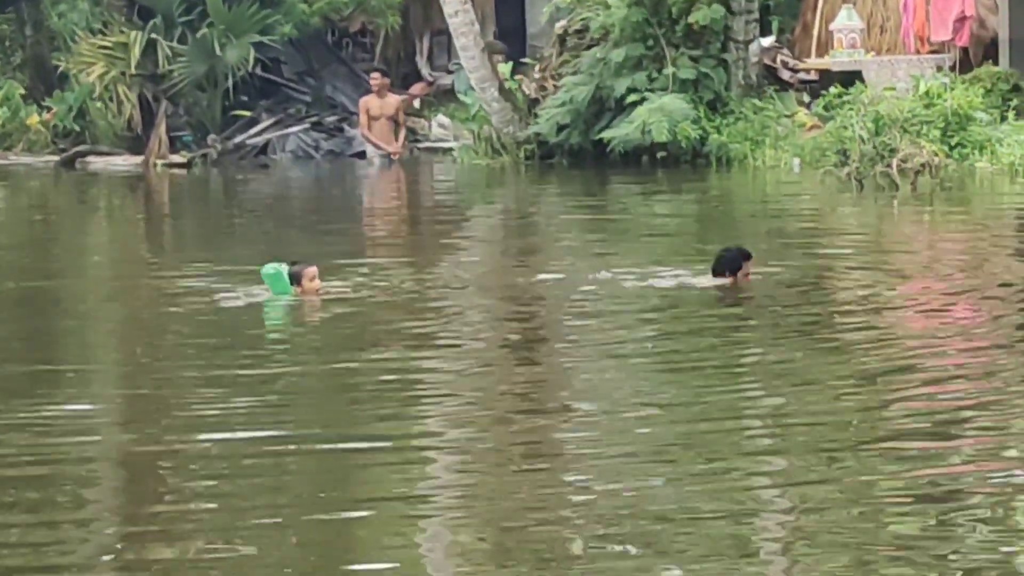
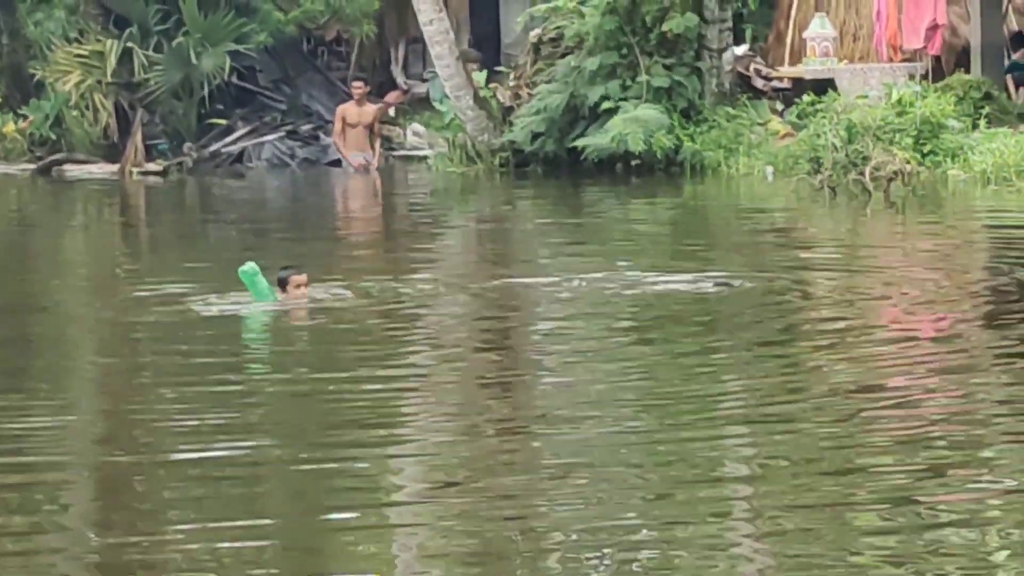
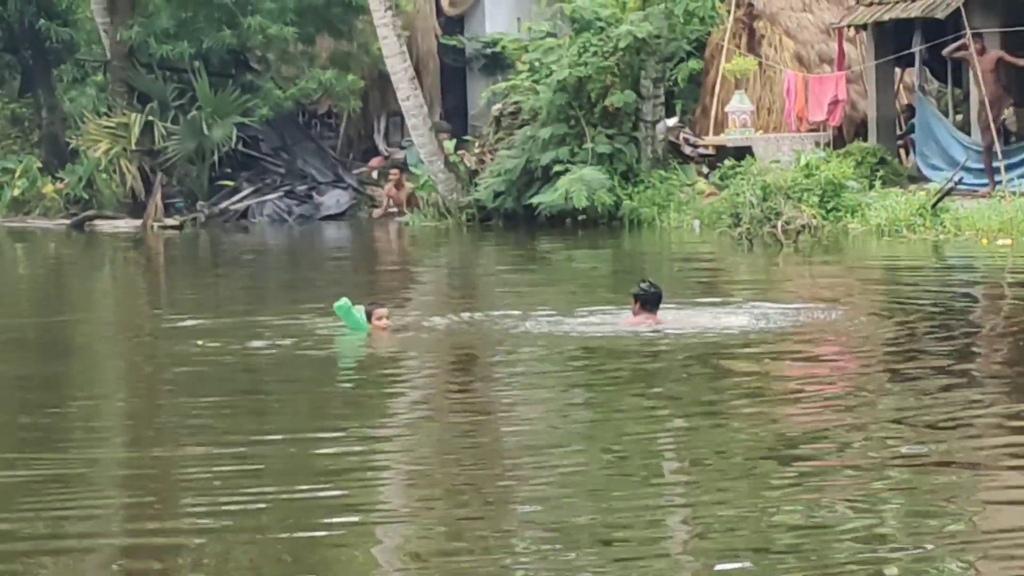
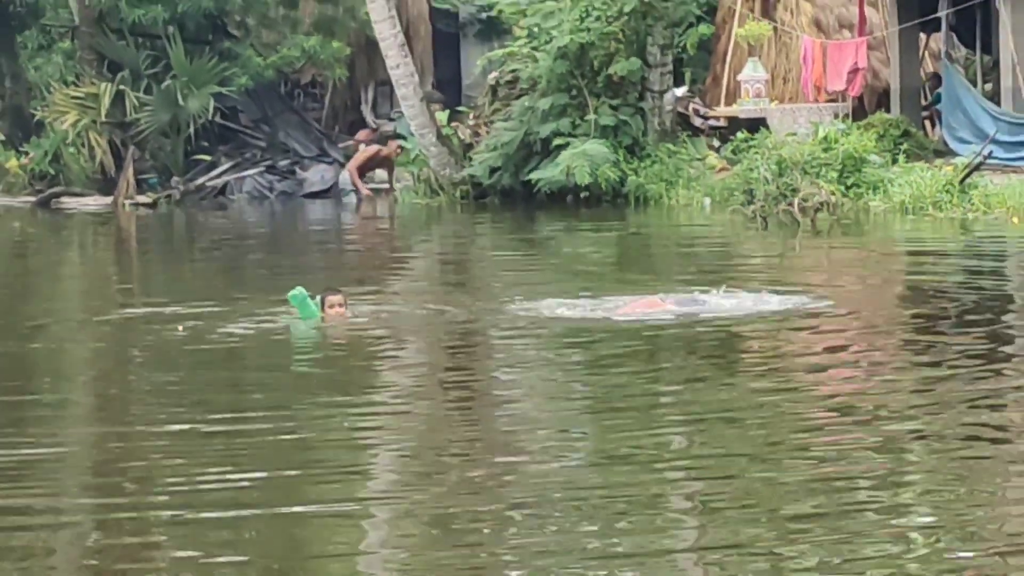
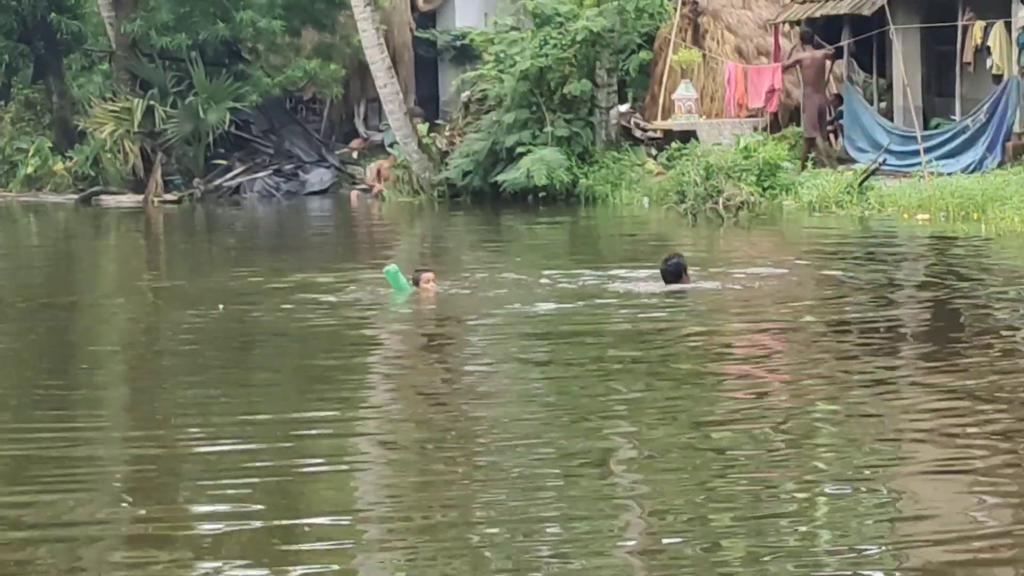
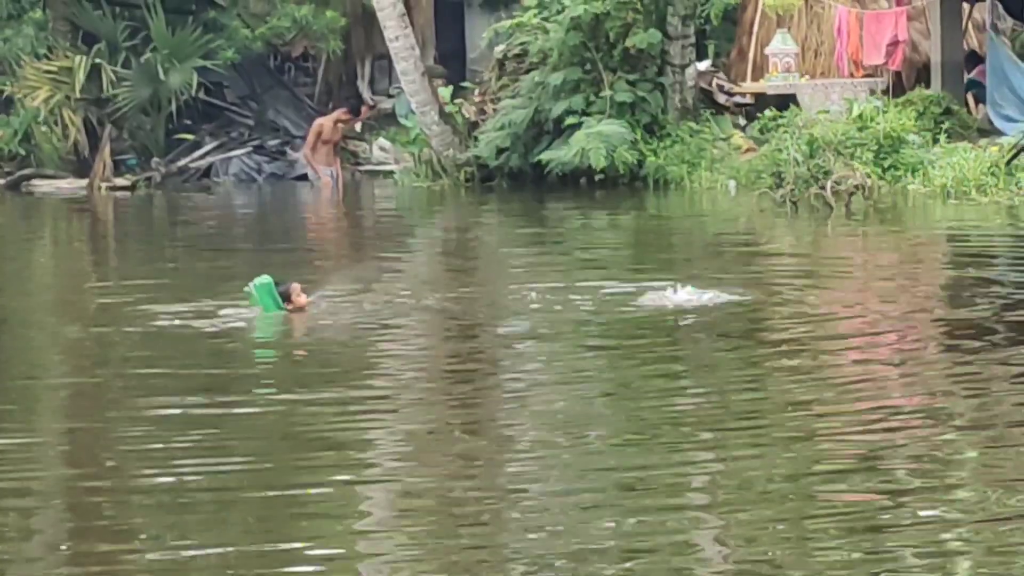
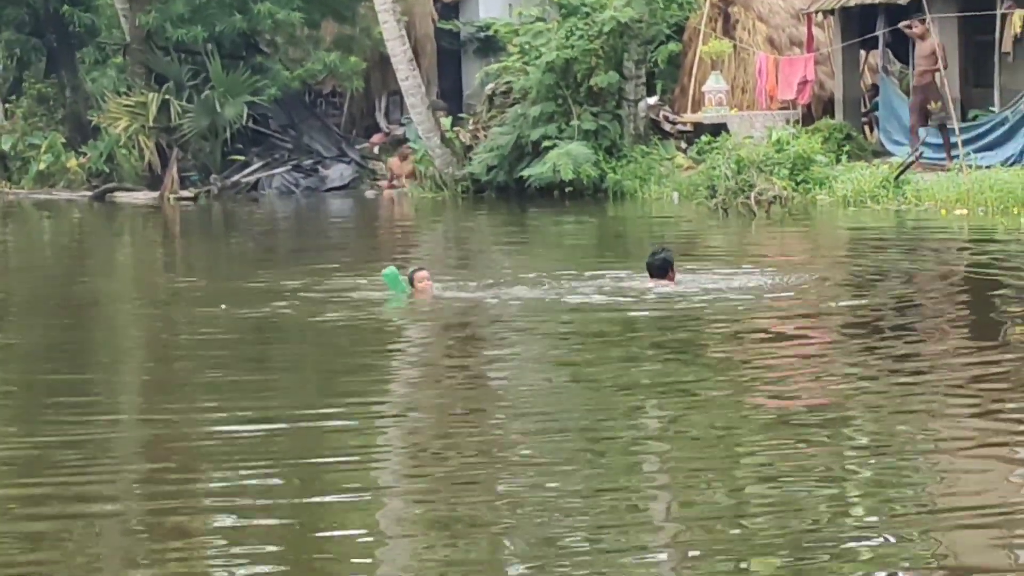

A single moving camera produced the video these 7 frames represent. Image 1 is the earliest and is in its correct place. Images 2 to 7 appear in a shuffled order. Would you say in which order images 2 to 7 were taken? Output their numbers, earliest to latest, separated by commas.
2, 6, 4, 3, 7, 5
